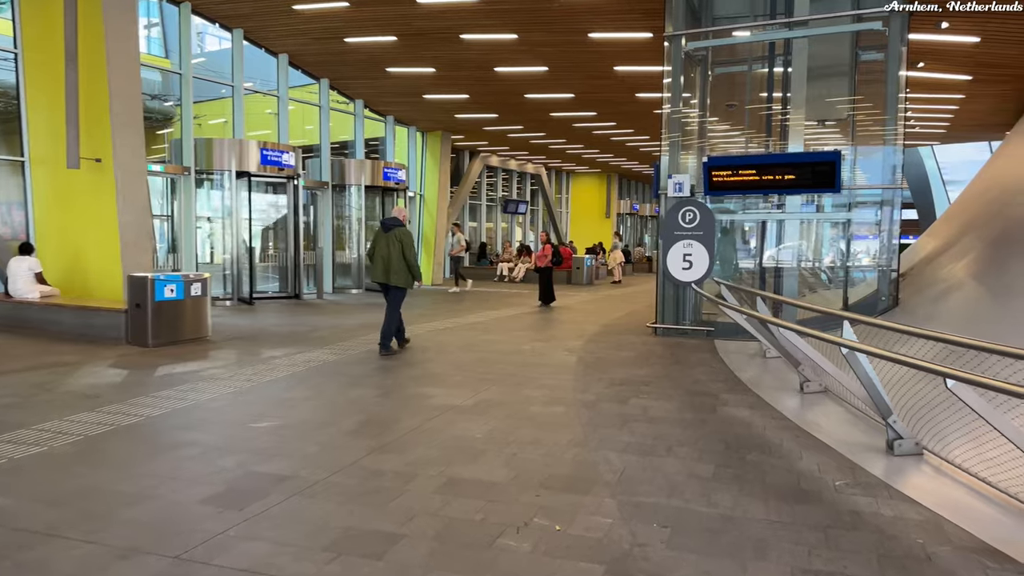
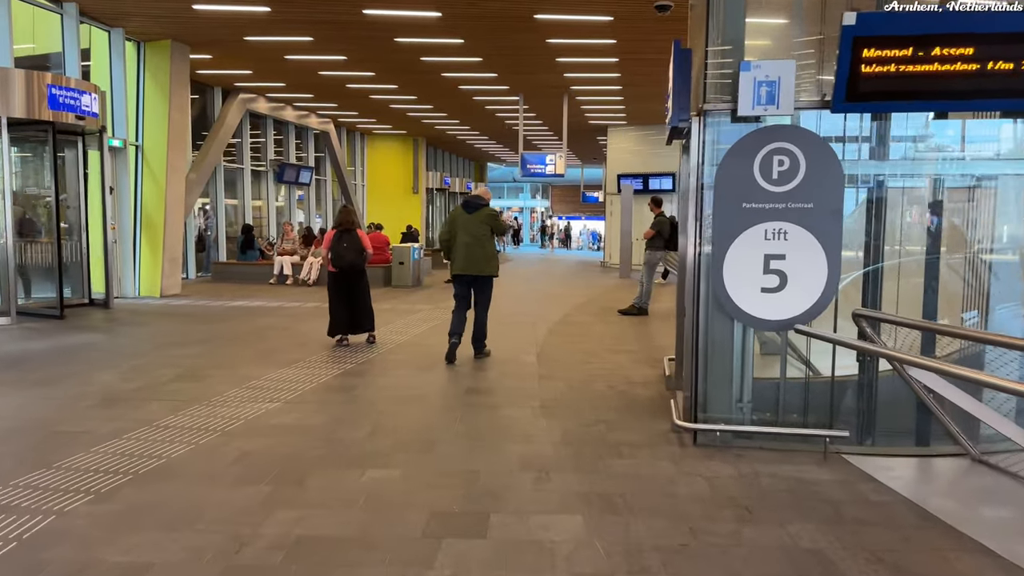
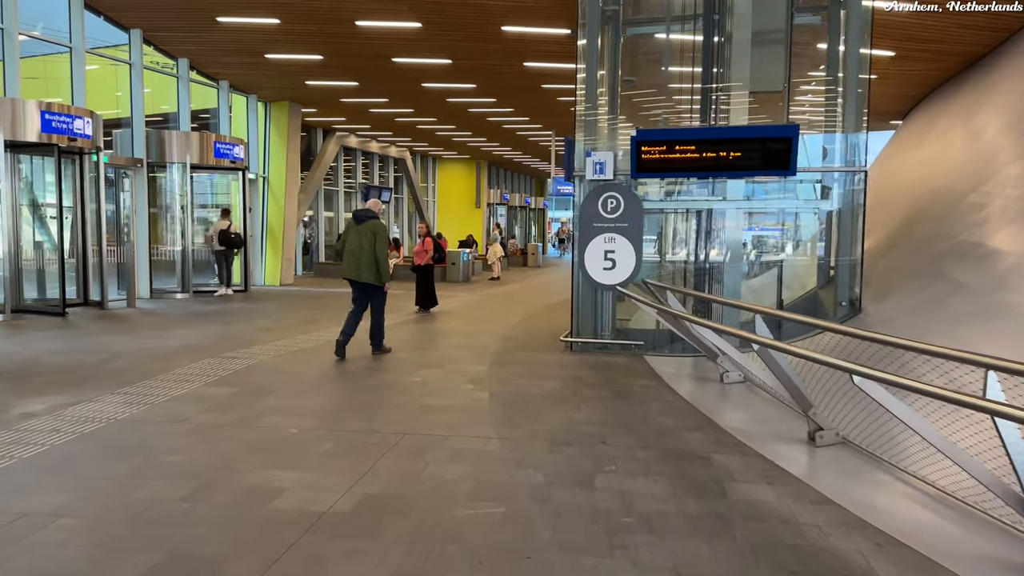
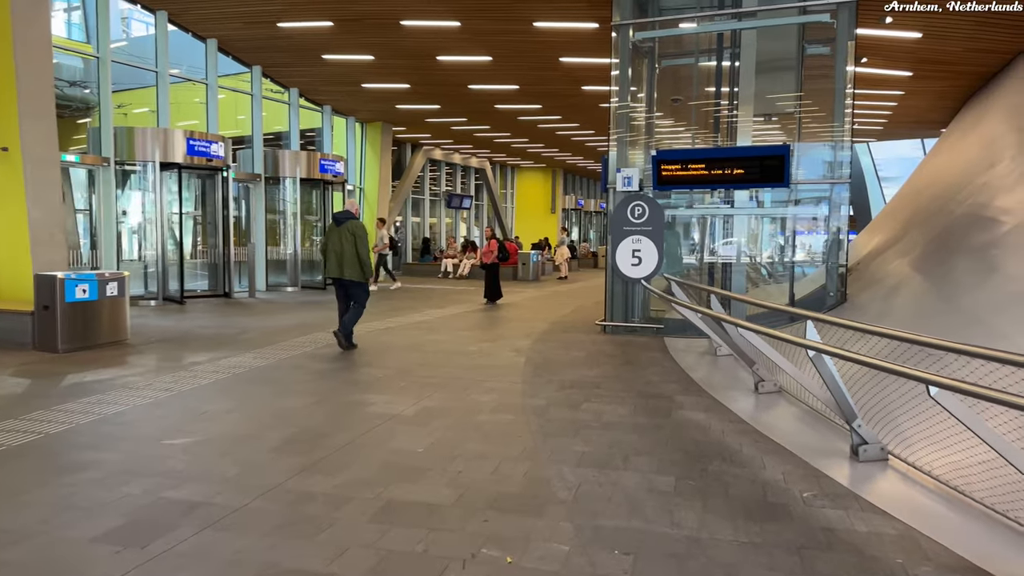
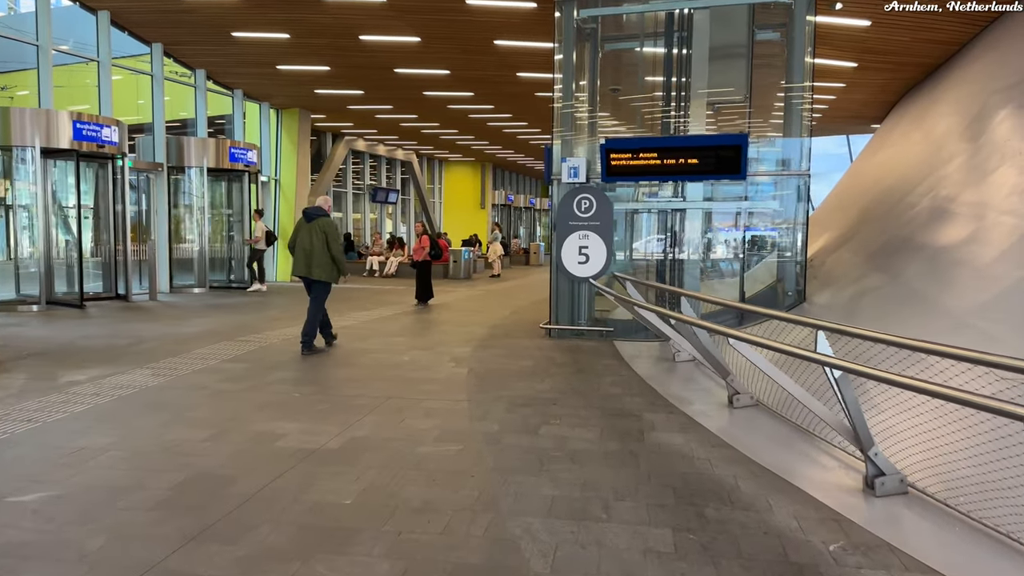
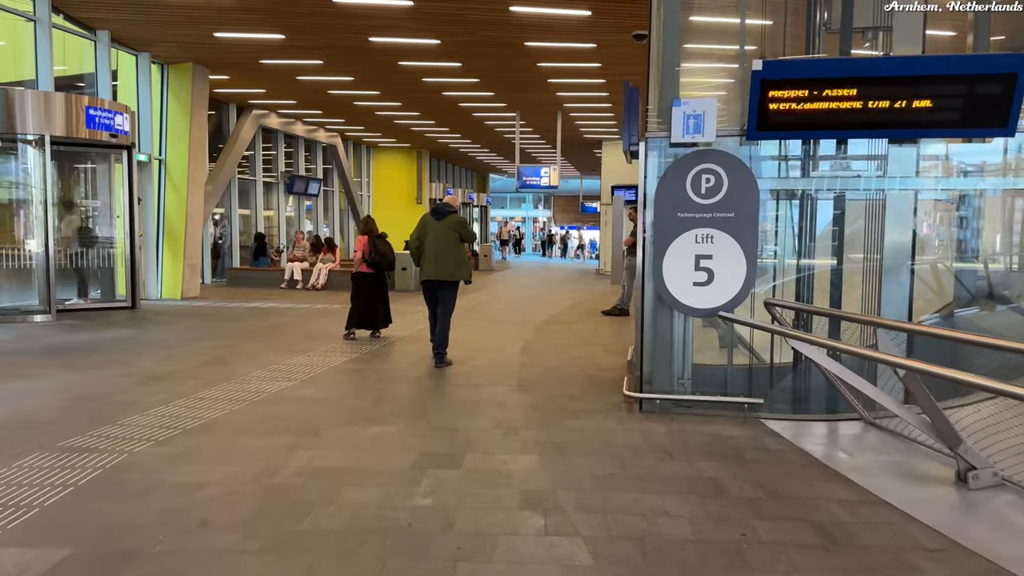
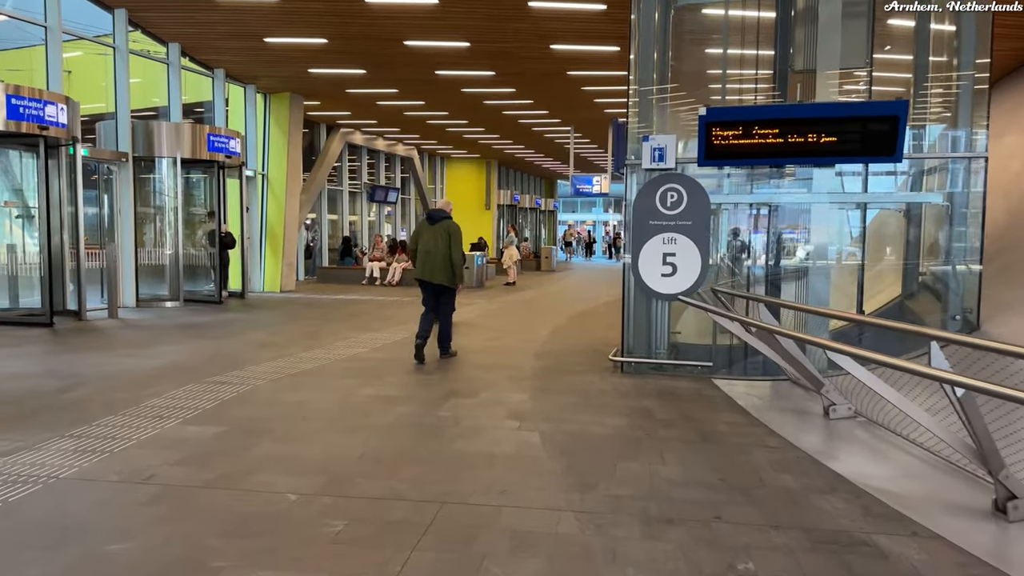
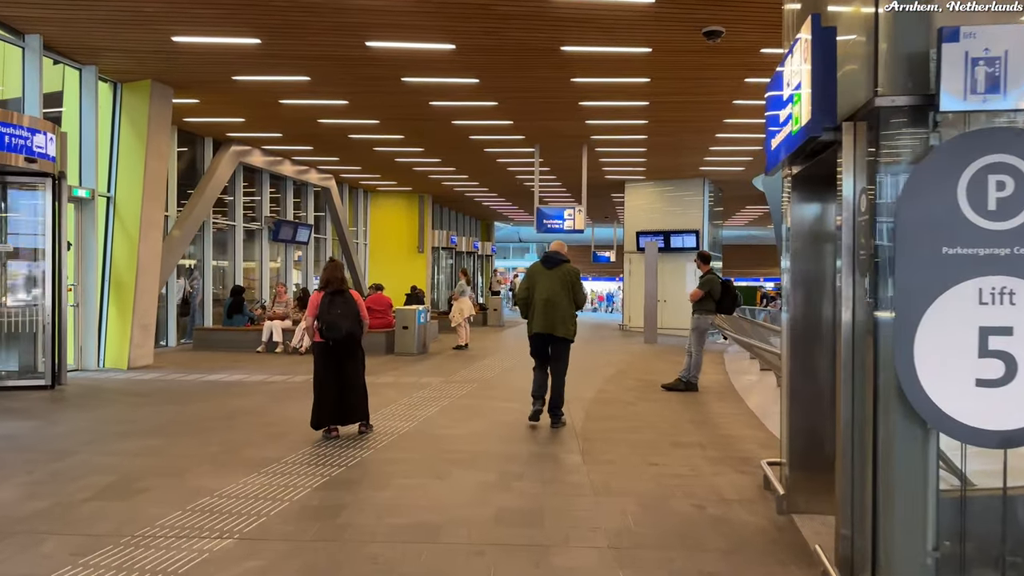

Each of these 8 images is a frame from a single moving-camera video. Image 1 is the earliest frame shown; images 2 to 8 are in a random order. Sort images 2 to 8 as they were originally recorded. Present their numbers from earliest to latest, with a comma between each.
4, 5, 3, 7, 6, 2, 8
